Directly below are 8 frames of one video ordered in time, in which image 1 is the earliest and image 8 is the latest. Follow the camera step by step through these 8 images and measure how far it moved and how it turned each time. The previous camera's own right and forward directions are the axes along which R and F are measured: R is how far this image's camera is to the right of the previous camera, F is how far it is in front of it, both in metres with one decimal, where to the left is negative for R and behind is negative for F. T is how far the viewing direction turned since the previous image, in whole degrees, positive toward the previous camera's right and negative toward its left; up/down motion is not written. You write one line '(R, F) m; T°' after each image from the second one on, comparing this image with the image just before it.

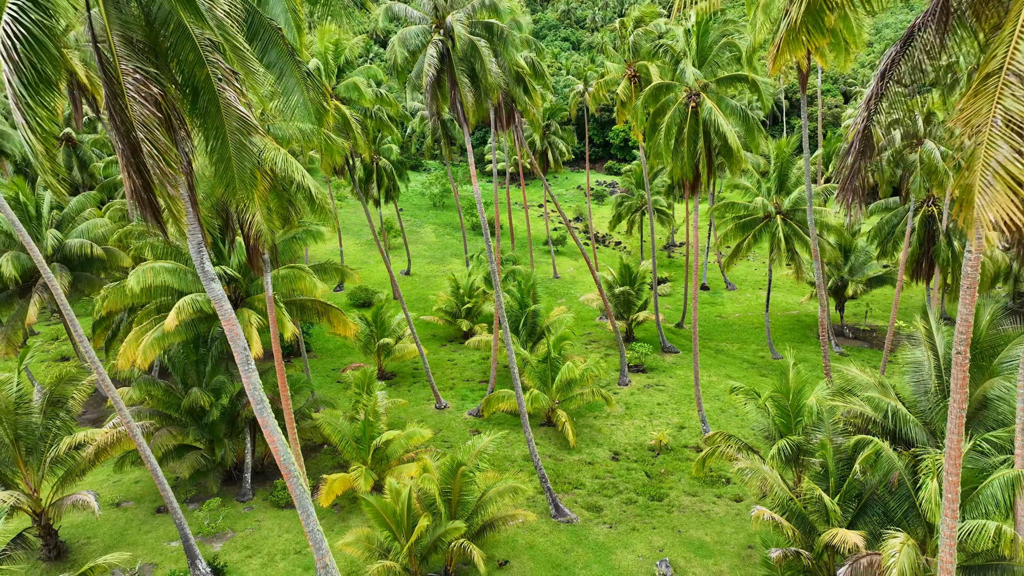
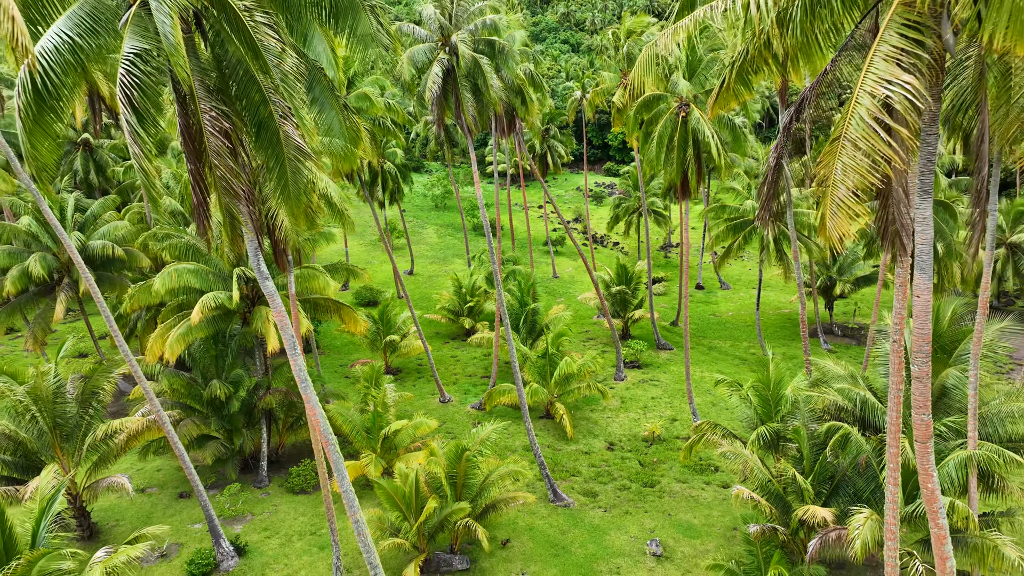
(0.0, -1.0) m; 0°
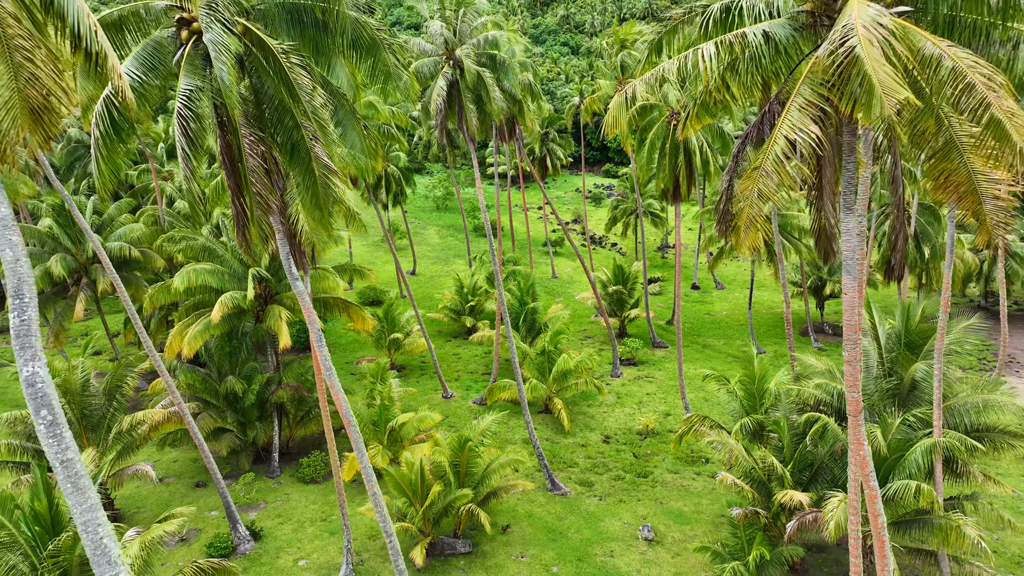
(0.0, -0.8) m; 0°
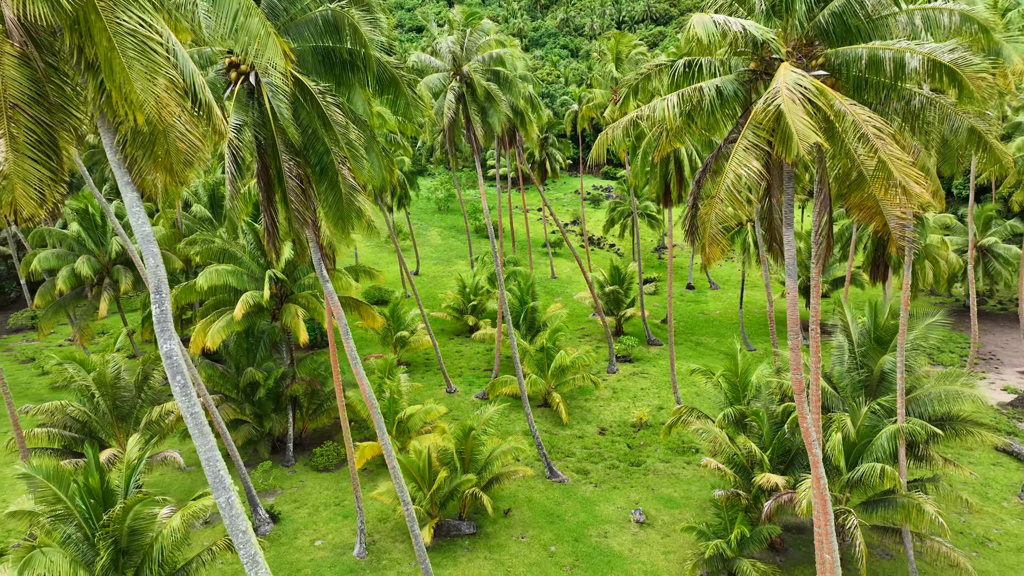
(0.0, -1.1) m; 0°
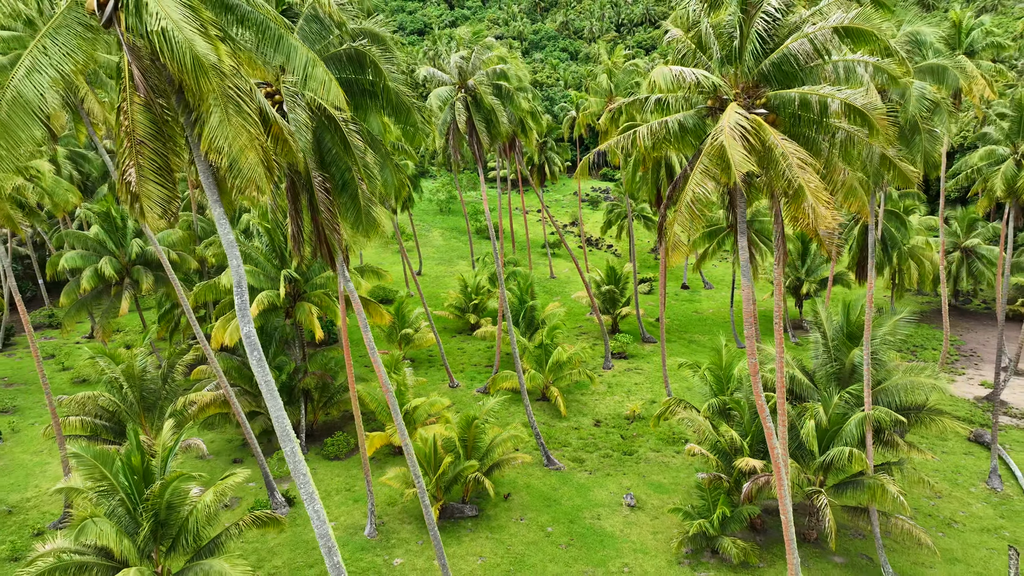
(0.0, -1.1) m; 0°
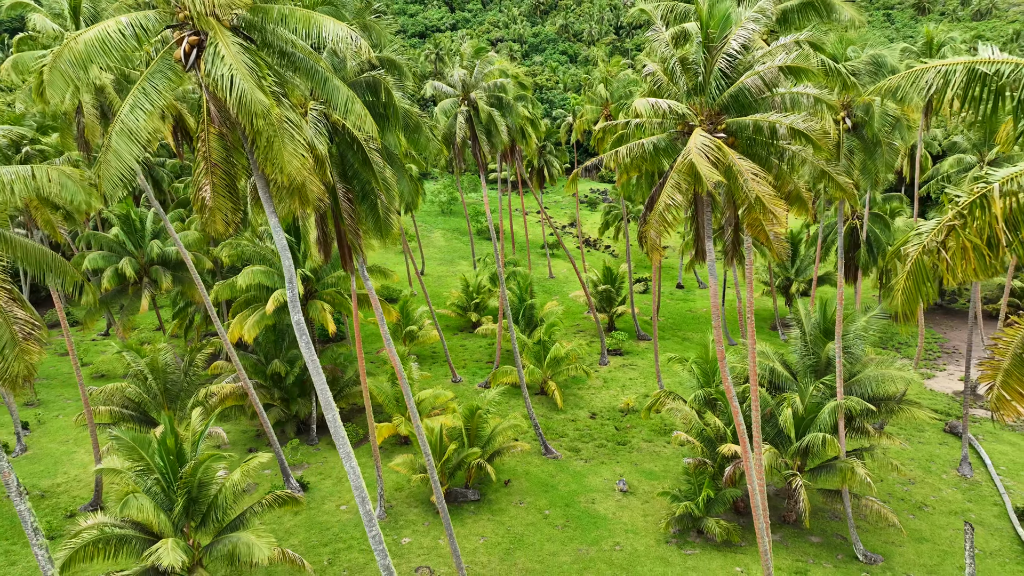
(0.0, -1.1) m; 0°
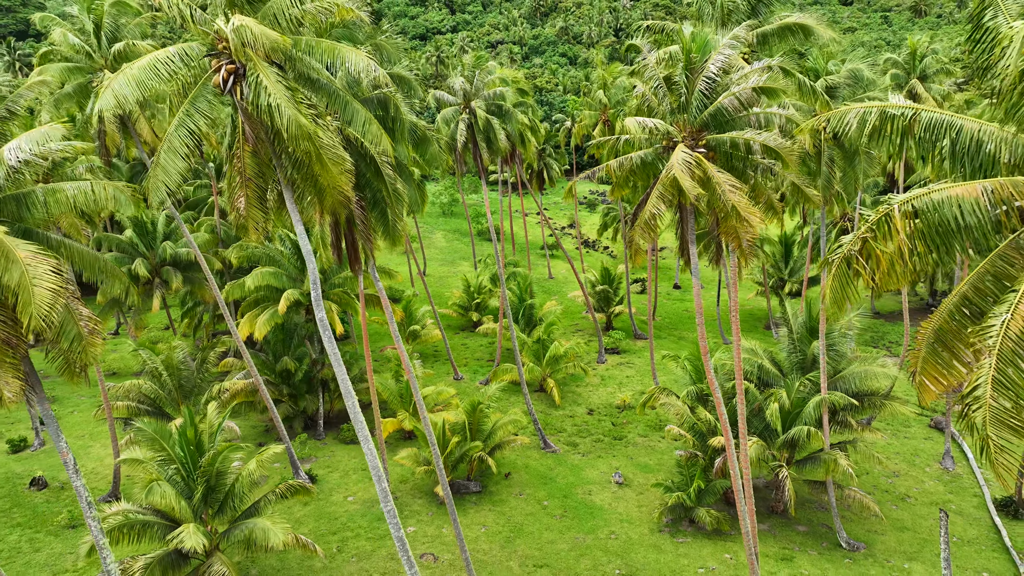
(0.0, -0.7) m; 0°
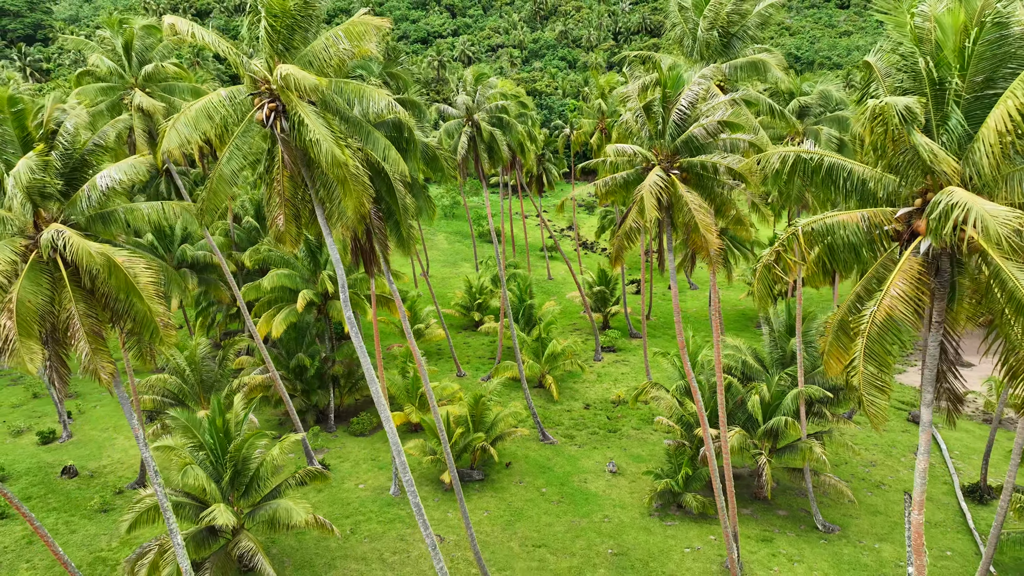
(0.0, -1.2) m; 0°
